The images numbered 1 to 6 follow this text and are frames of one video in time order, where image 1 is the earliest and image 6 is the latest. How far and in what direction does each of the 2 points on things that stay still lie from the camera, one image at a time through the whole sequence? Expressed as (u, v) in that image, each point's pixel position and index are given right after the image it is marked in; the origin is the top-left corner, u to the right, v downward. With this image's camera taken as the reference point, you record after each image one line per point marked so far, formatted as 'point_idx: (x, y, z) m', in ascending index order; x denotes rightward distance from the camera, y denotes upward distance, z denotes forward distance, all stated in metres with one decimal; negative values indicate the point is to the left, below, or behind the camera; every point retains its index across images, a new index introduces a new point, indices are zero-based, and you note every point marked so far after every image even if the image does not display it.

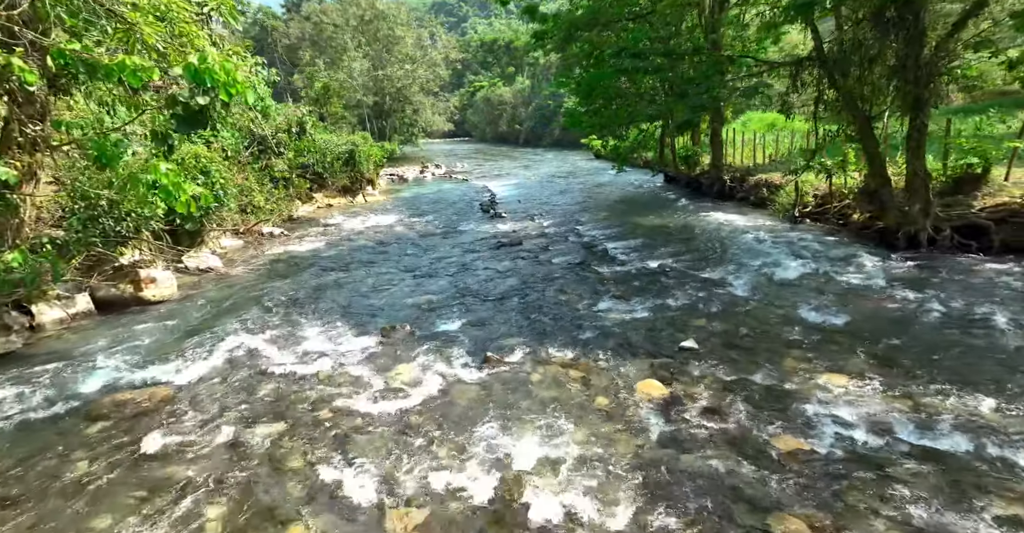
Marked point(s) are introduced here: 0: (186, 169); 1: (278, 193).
0: (-5.9, +1.7, +11.5) m
1: (-6.2, +1.9, +16.7) m
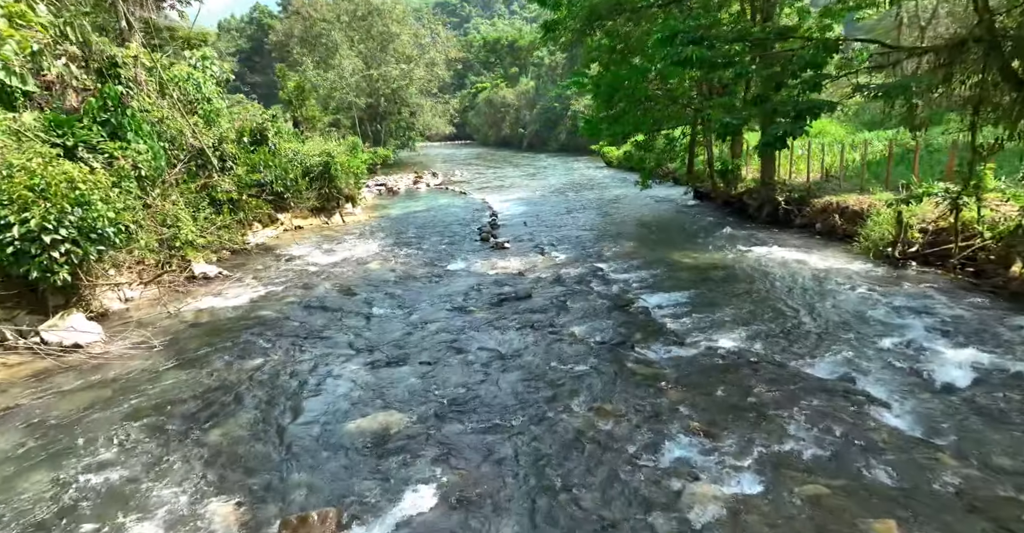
0: (-5.8, +0.8, +8.0) m
1: (-6.1, +1.0, +13.2) m
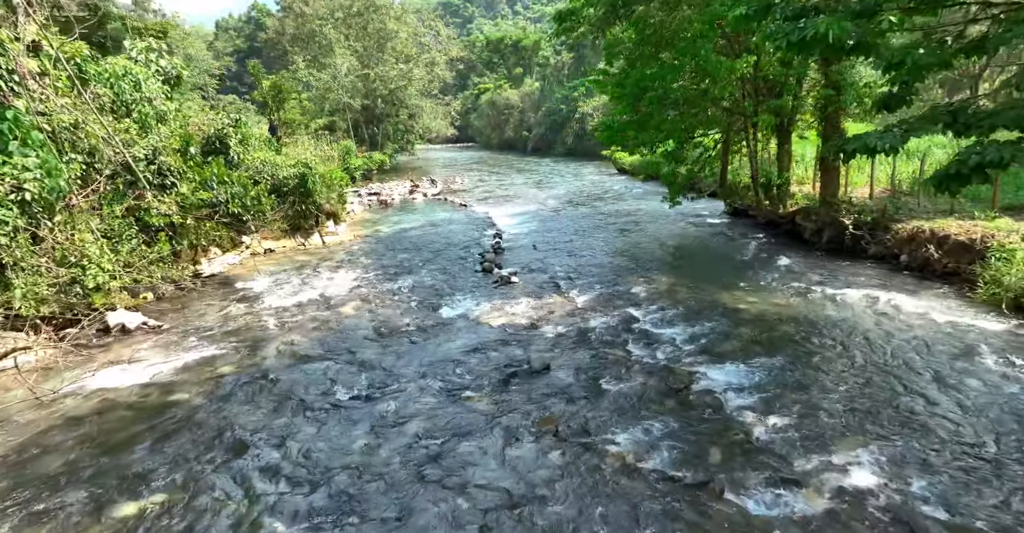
0: (-5.6, +0.1, +5.2) m
1: (-5.9, +0.2, +10.5) m
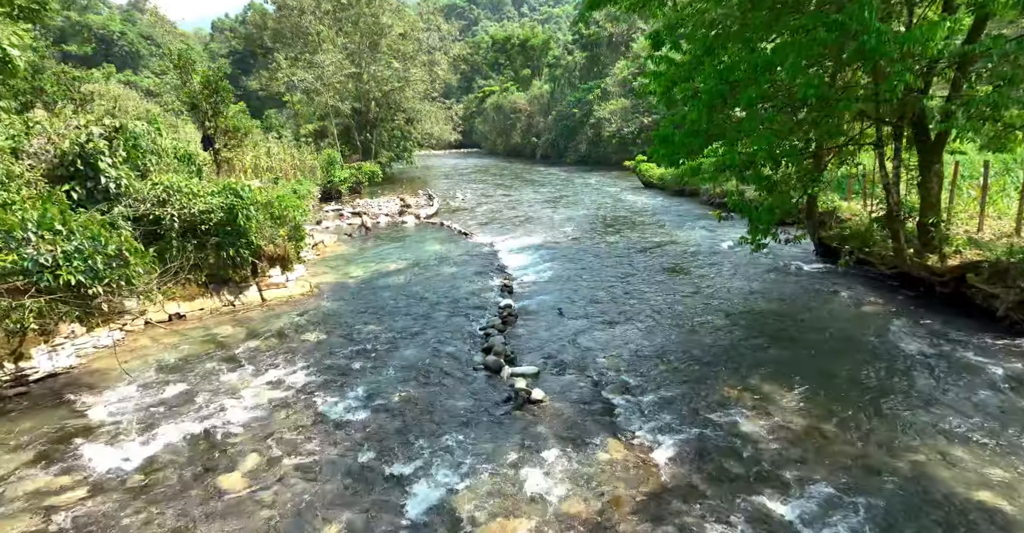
0: (-5.4, -1.1, +0.2) m
1: (-5.7, -1.0, +5.4) m
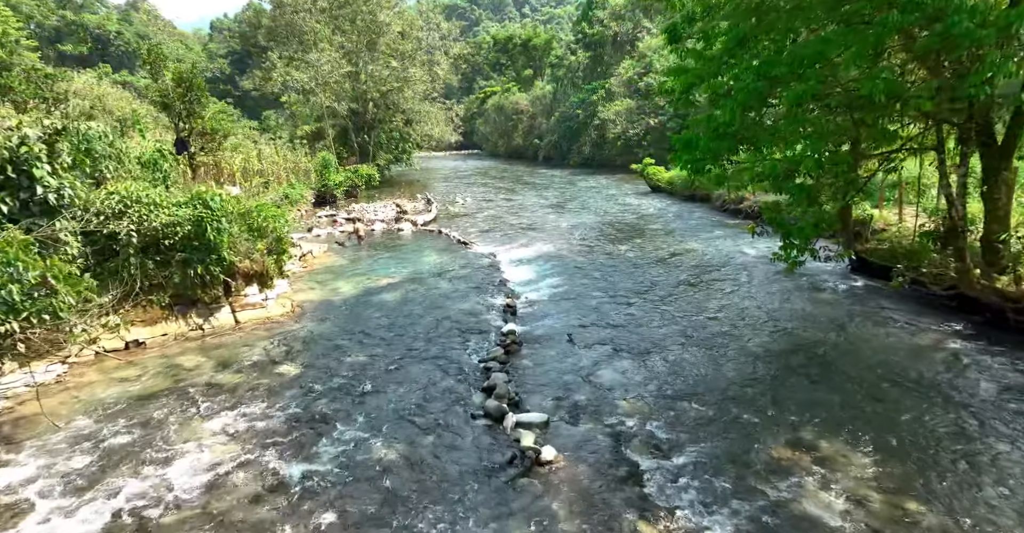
0: (-5.4, -1.4, -1.2) m
1: (-5.6, -1.3, +4.0) m
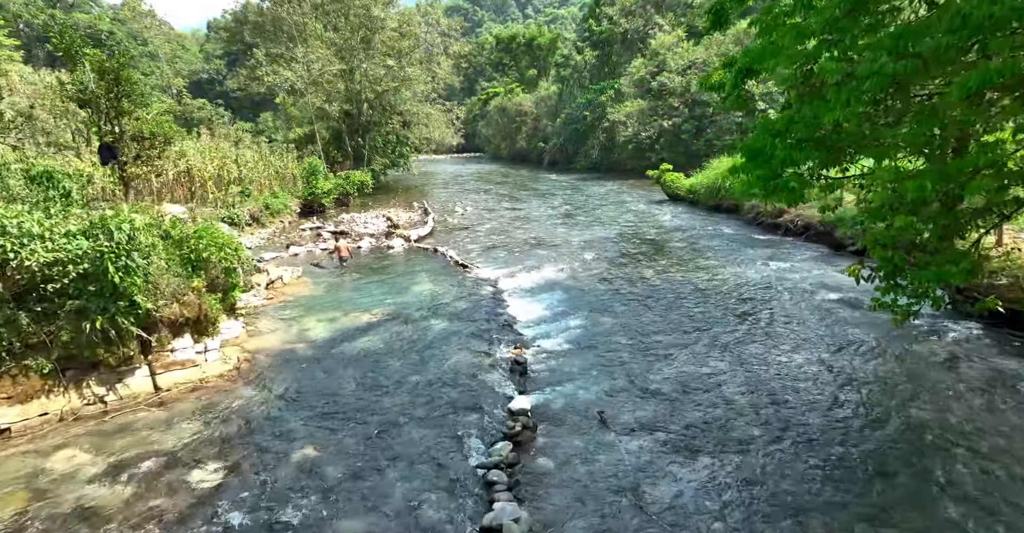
0: (-5.3, -2.0, -4.0) m
1: (-5.5, -1.9, +1.2) m
